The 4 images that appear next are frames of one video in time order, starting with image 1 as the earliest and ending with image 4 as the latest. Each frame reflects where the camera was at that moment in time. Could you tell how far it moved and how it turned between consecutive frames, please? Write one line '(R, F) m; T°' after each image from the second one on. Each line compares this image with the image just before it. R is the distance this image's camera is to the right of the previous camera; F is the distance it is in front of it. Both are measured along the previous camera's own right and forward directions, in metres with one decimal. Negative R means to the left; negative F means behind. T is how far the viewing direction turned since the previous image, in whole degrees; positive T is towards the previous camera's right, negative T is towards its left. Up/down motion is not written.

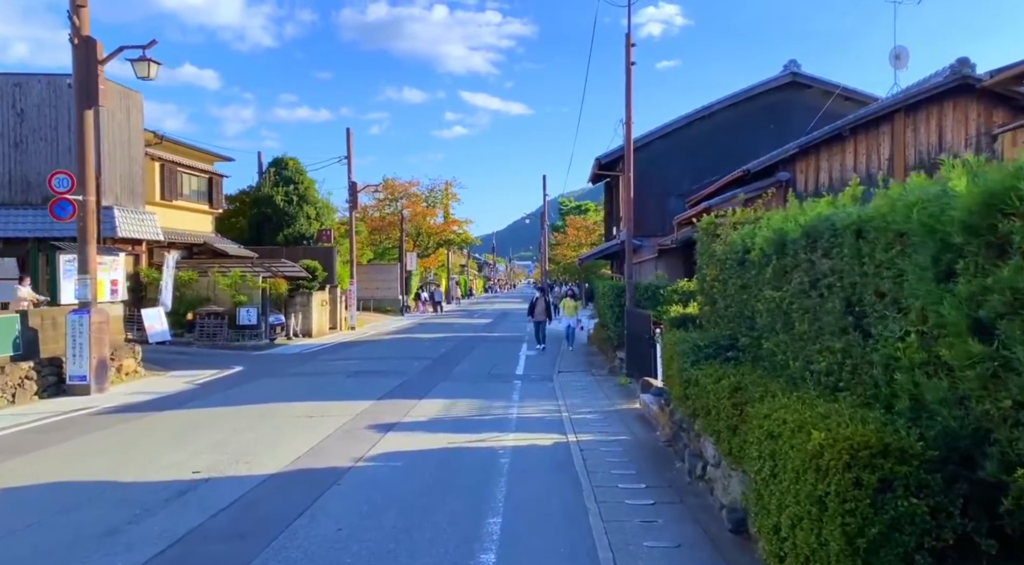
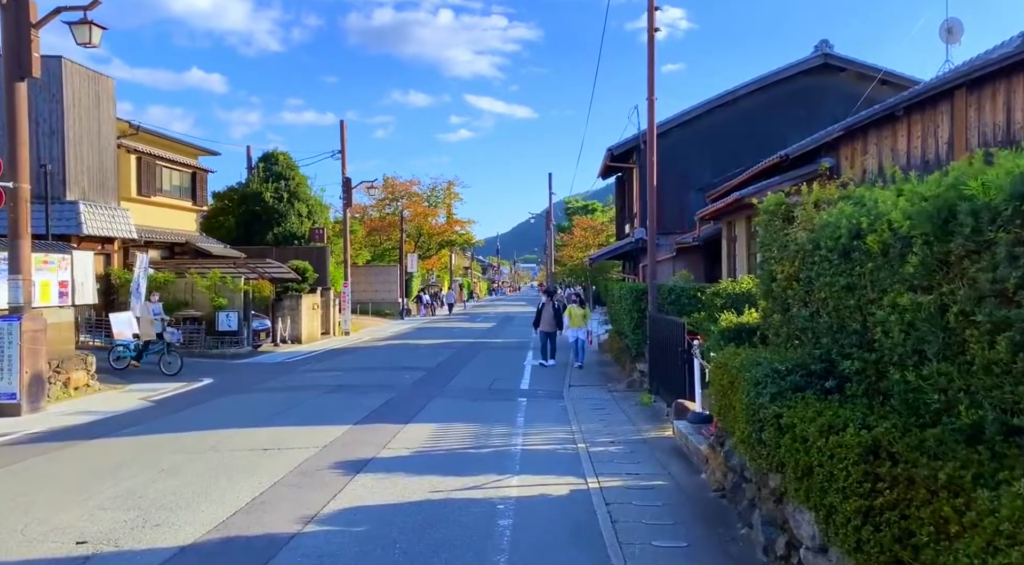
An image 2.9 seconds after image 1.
(0.0, +2.2) m; 0°
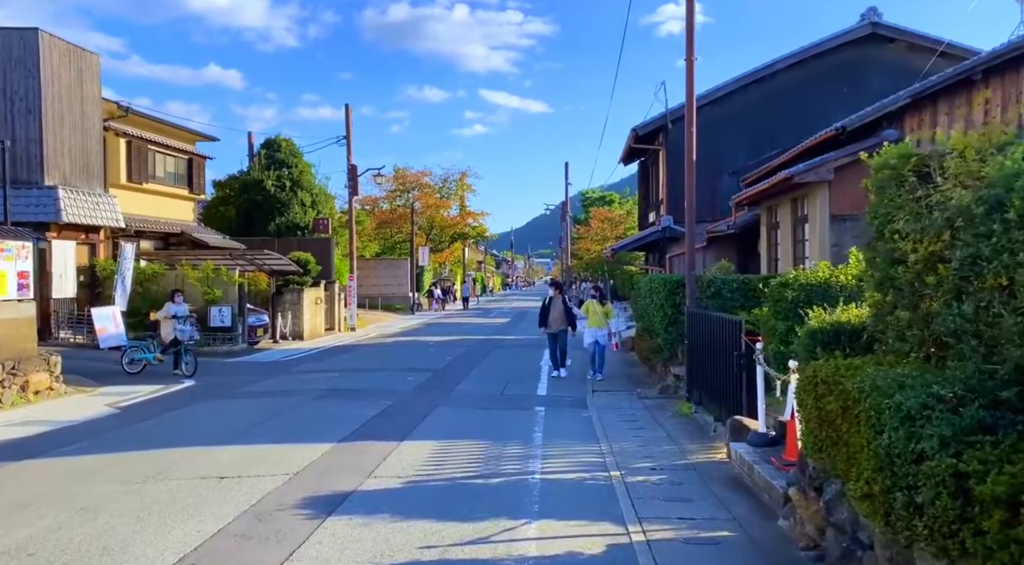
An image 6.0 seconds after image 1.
(0.0, +1.9) m; -1°
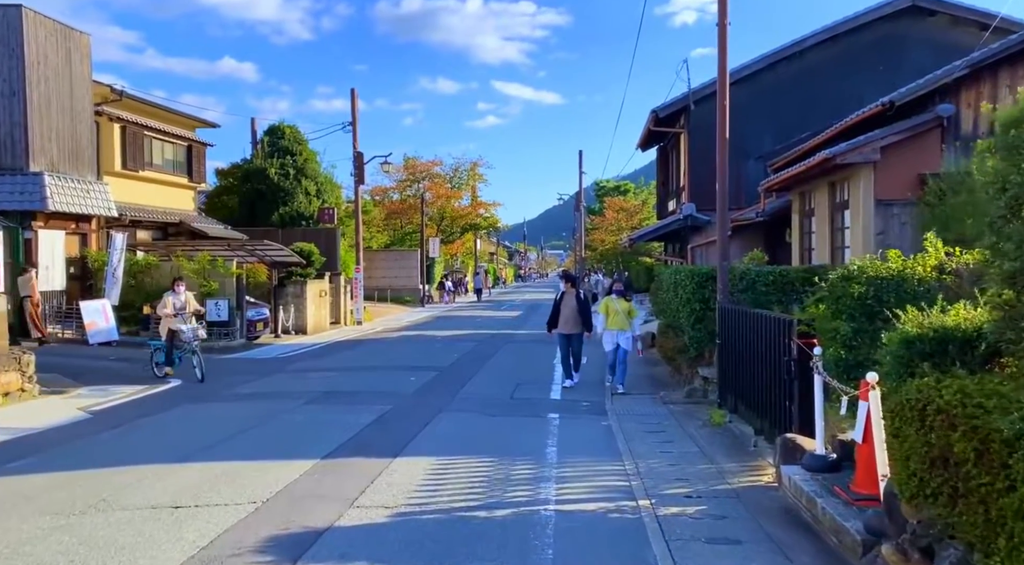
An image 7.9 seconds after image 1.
(0.0, +1.2) m; -1°
